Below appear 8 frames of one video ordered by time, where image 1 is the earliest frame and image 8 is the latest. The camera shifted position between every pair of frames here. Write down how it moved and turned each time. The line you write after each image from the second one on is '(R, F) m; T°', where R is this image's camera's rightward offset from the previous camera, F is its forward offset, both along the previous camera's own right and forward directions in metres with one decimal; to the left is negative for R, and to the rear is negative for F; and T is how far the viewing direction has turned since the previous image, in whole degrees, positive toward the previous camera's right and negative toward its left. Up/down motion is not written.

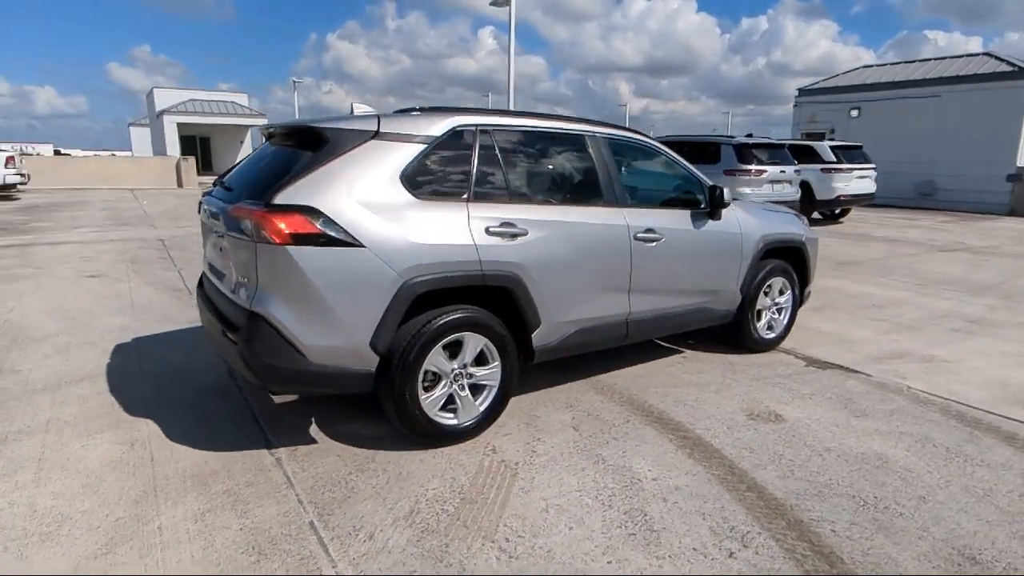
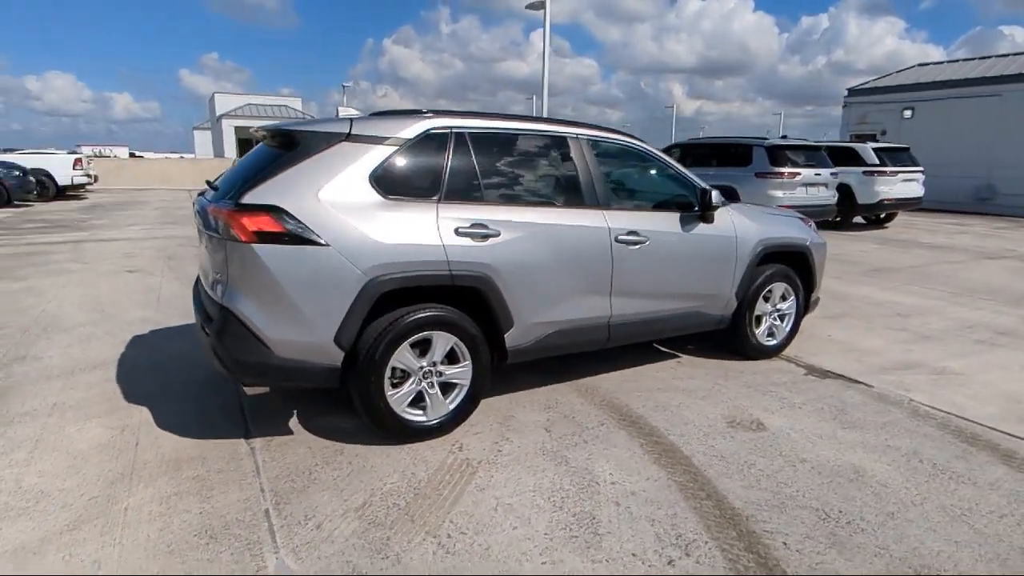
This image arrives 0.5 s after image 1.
(+0.5, 0.0) m; -5°
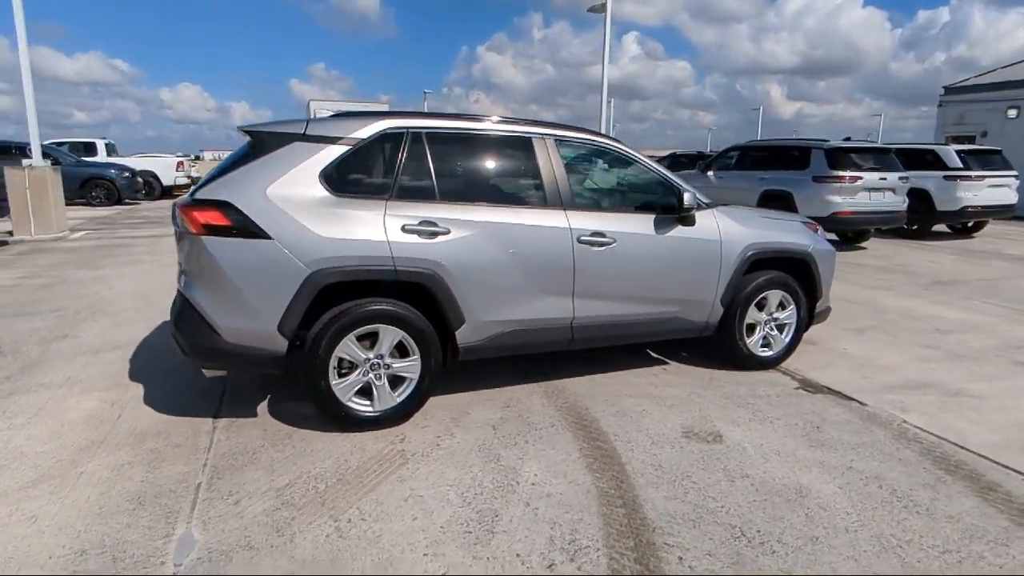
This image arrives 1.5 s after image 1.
(+0.9, 0.0) m; -8°
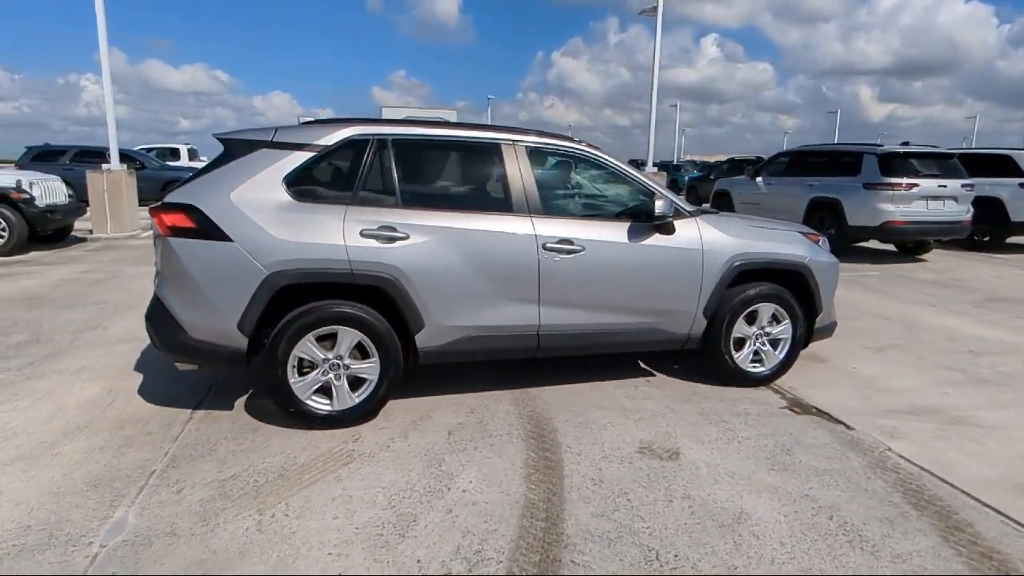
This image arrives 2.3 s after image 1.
(+0.7, +0.1) m; -7°
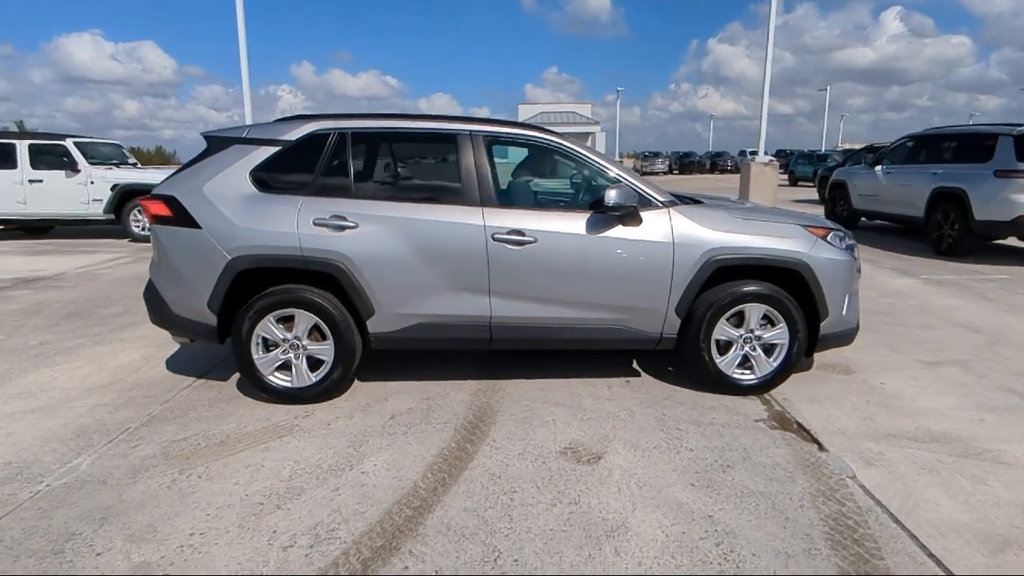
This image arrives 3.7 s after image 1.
(+1.3, +0.2) m; -14°
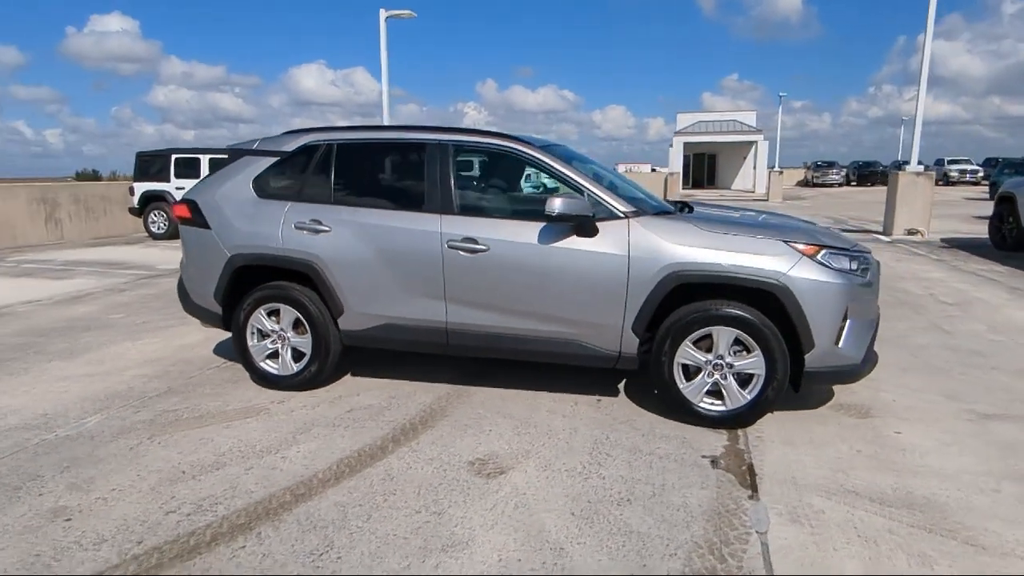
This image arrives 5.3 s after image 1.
(+1.4, +0.2) m; -16°
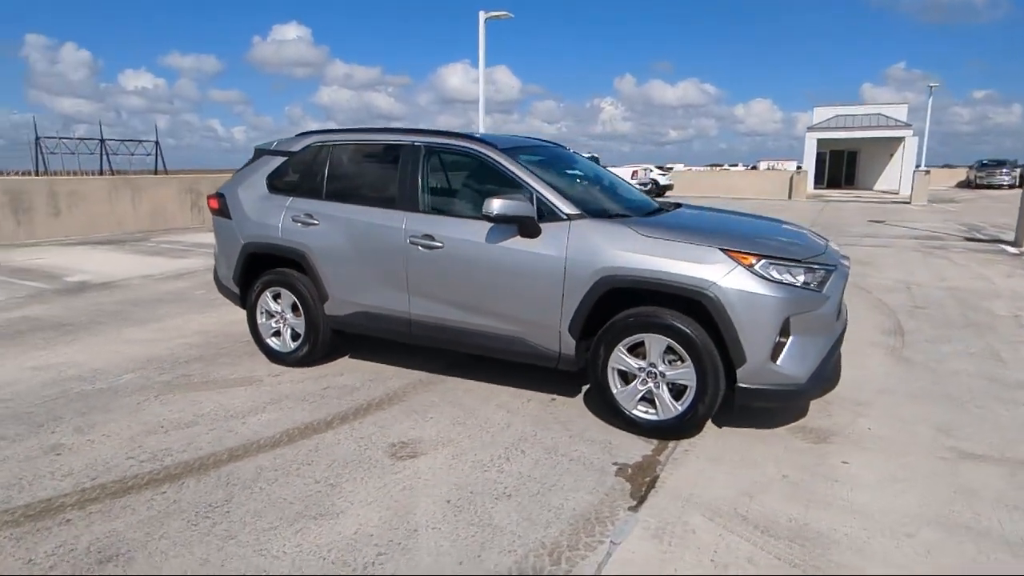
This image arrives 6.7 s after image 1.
(+1.2, 0.0) m; -12°
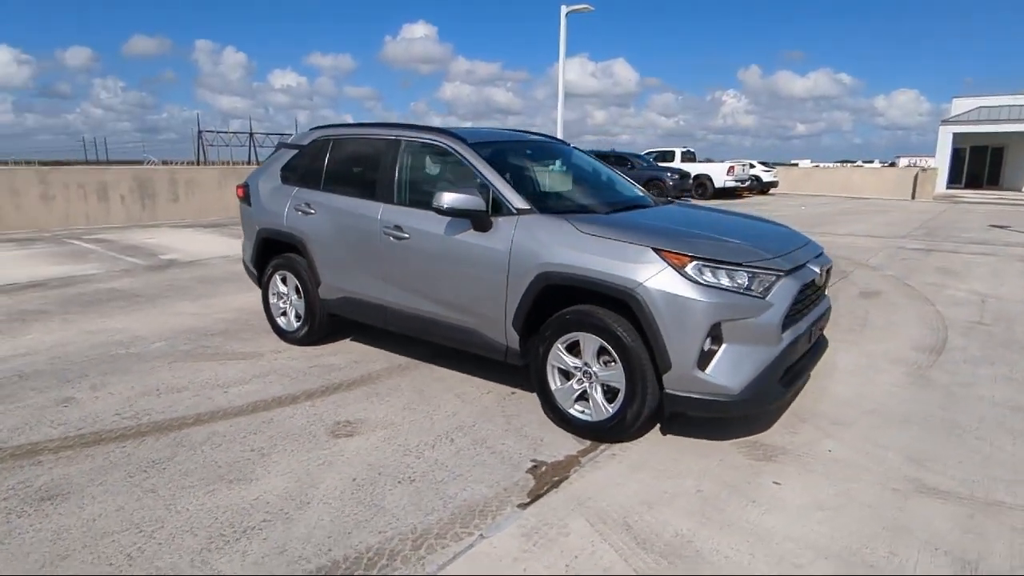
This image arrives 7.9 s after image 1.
(+1.0, +0.1) m; -10°
